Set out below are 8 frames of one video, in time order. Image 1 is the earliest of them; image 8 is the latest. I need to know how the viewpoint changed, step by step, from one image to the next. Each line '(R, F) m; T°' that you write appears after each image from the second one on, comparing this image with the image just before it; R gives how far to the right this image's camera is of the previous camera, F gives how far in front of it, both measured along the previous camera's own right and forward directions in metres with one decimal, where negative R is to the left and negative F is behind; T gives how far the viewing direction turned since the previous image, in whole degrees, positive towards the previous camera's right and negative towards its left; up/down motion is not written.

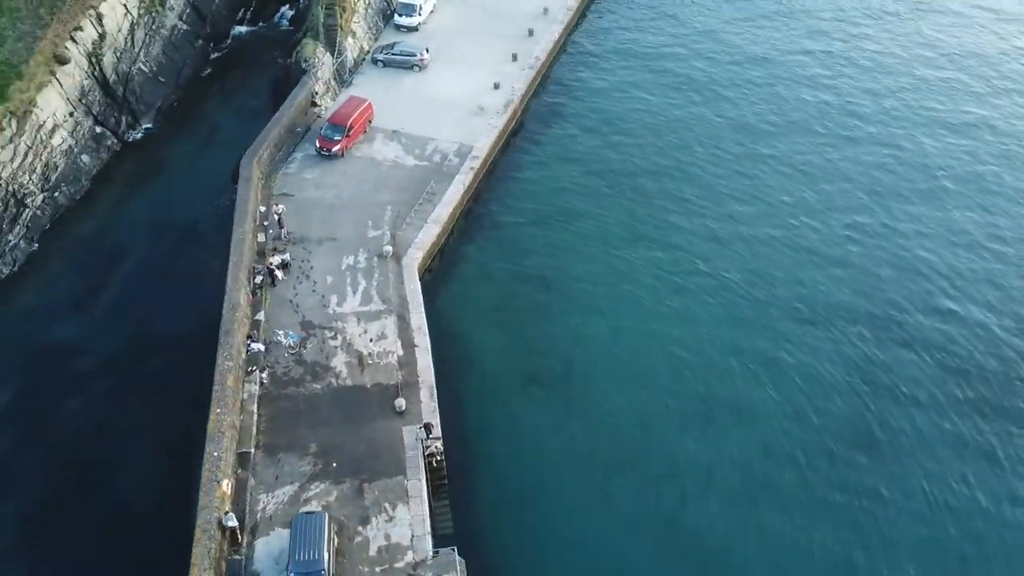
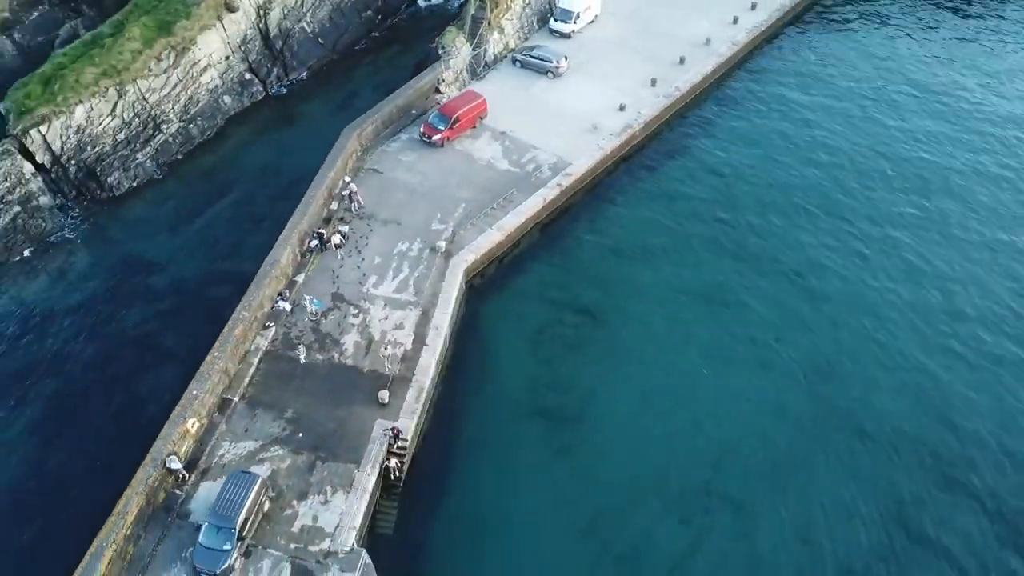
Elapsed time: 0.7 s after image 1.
(+6.2, +1.6) m; -14°
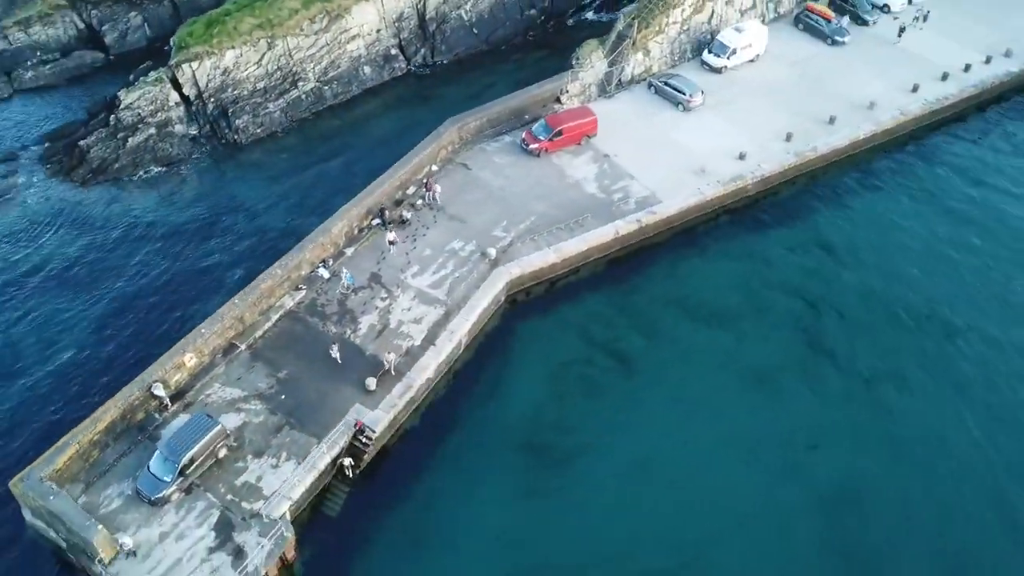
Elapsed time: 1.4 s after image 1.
(+6.3, +1.7) m; -14°
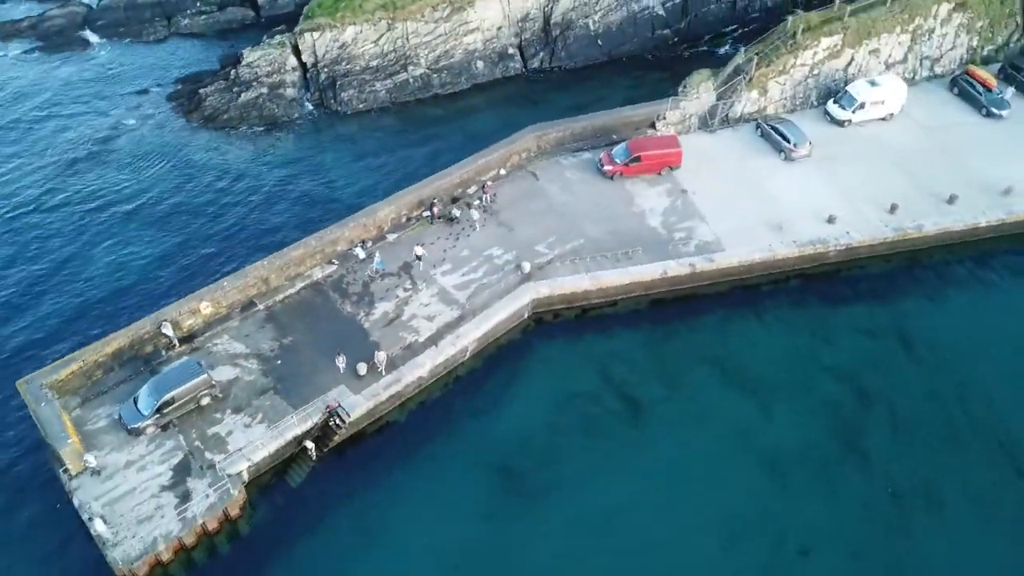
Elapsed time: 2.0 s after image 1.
(+5.4, +1.3) m; -12°
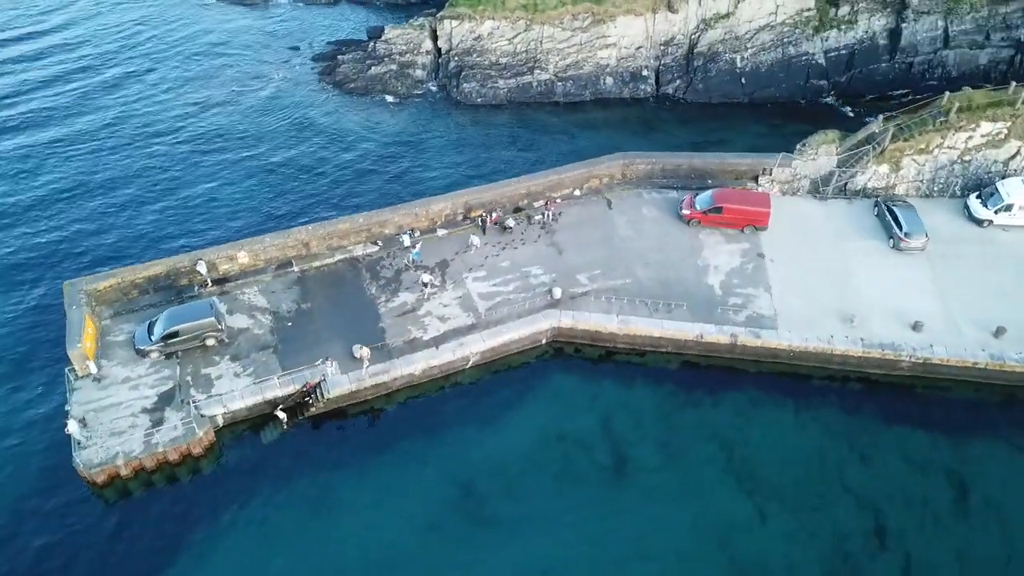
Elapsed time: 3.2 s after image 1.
(+6.2, +1.6) m; -14°
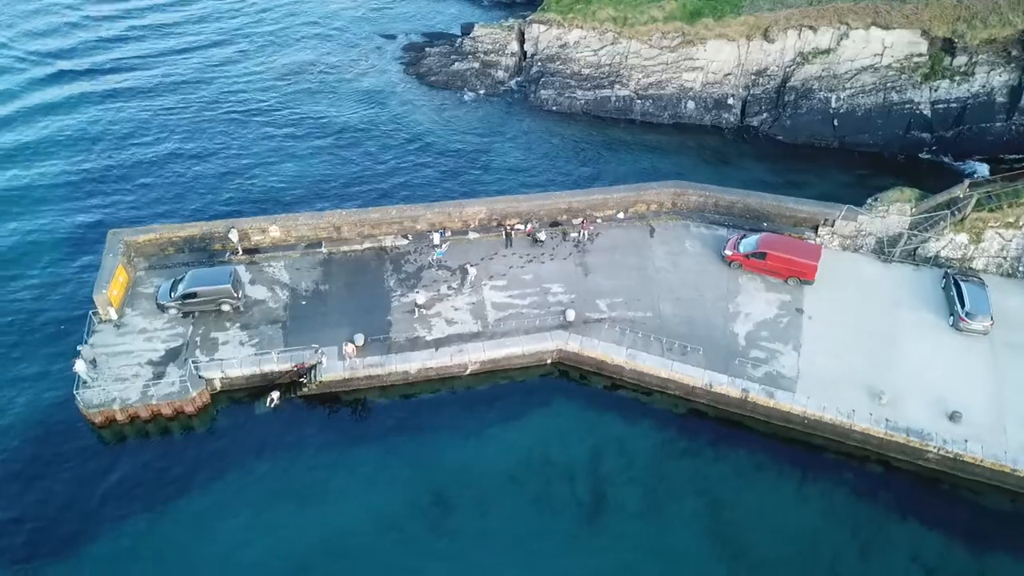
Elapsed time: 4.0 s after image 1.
(+4.1, +0.9) m; -9°
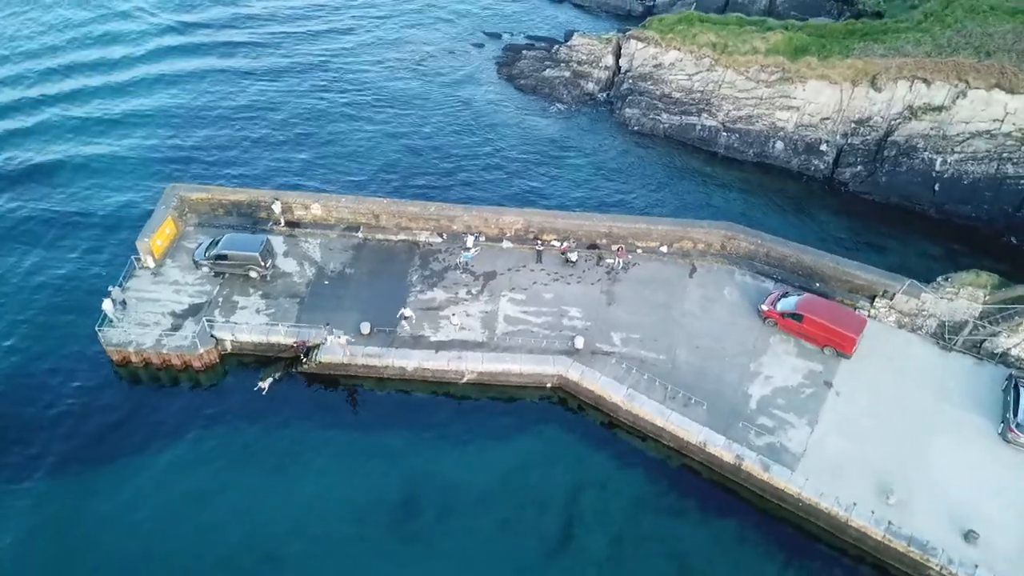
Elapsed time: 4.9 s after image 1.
(+4.5, +1.0) m; -10°
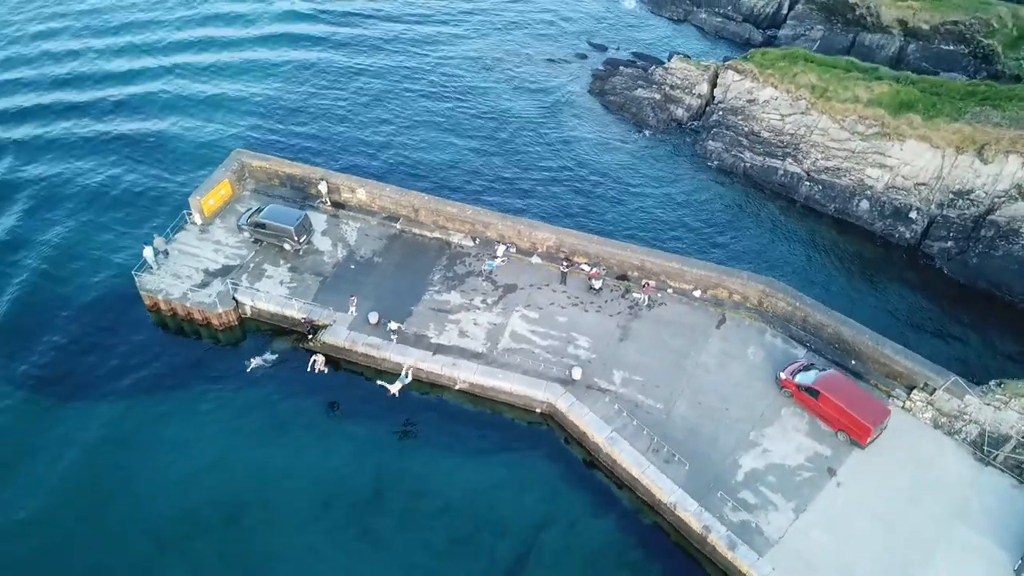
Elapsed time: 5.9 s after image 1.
(+4.6, +1.0) m; -10°
